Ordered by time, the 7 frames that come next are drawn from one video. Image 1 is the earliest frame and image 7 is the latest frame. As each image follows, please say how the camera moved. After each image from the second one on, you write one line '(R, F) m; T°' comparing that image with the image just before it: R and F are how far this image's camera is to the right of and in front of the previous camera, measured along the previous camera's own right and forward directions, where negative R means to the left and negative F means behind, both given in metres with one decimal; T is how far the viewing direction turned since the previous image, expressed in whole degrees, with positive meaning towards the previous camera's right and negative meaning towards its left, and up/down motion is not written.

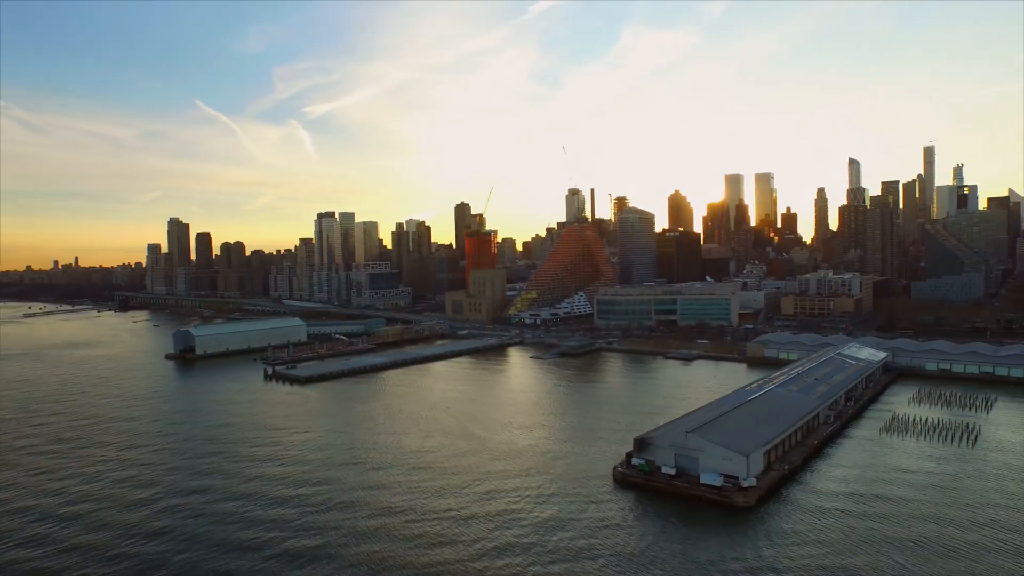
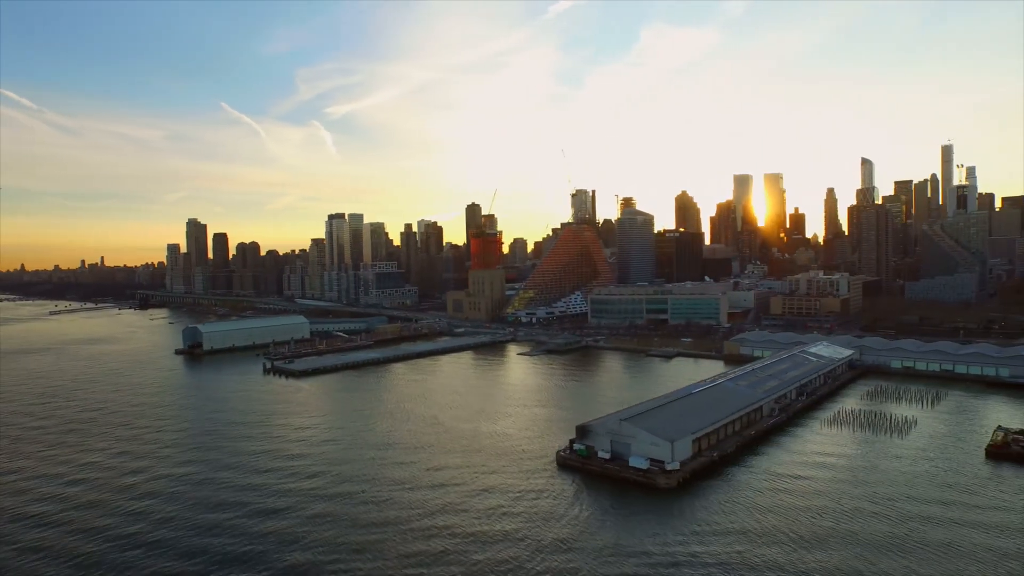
(+0.5, -0.4) m; -2°
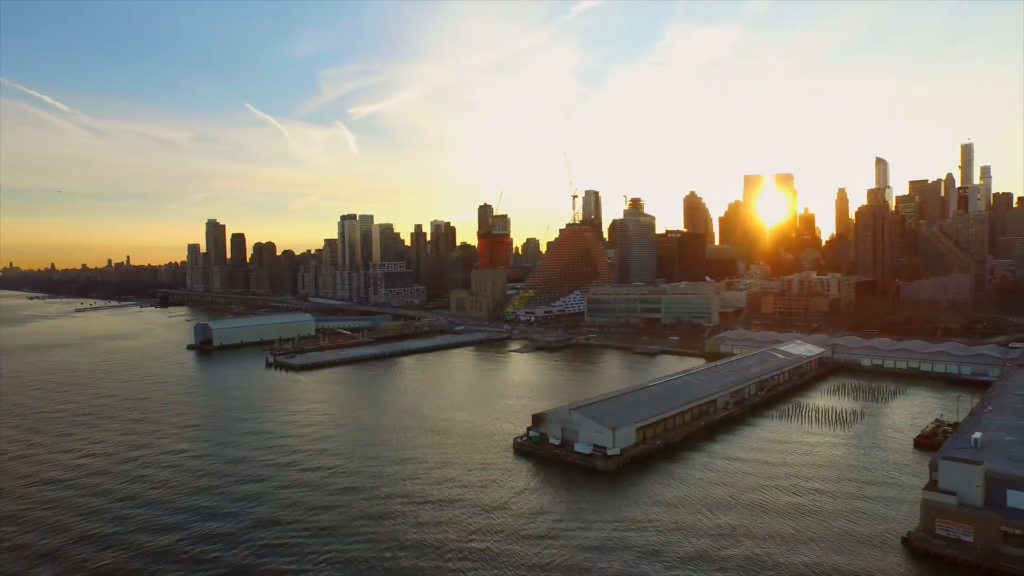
(+0.5, -0.4) m; -2°
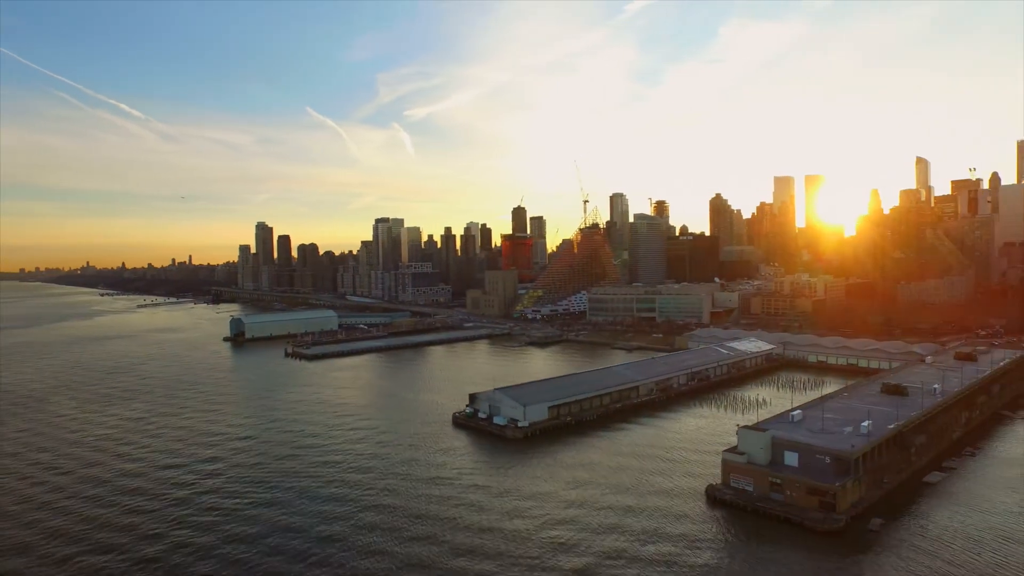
(+1.1, -0.9) m; -5°
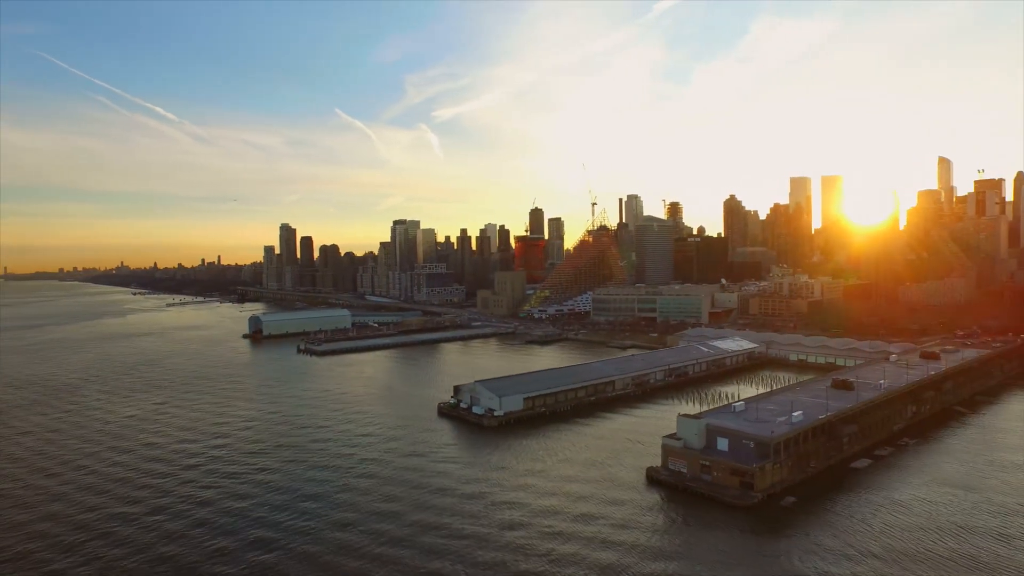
(+0.5, -0.5) m; -2°
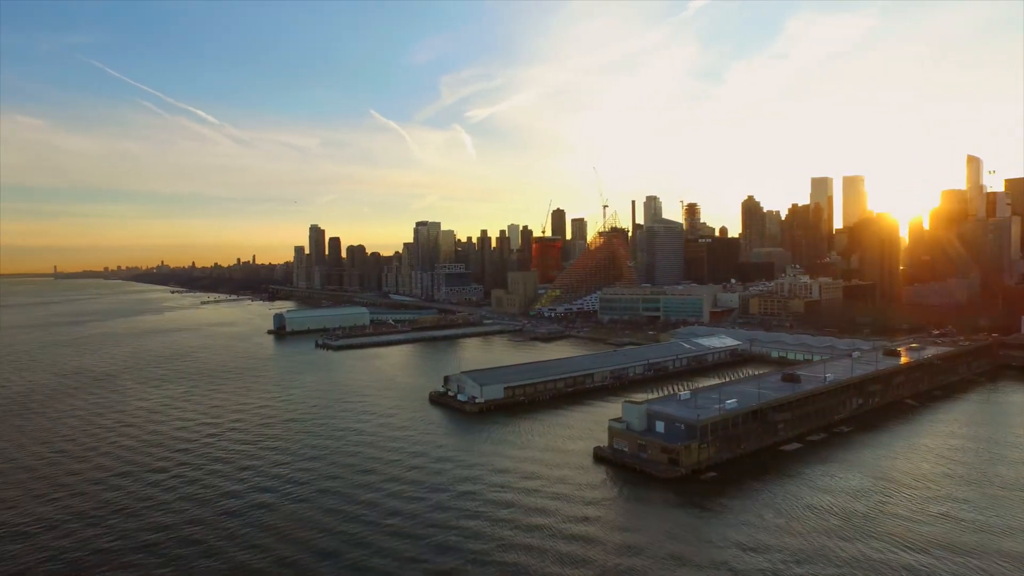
(+0.5, -0.6) m; -3°
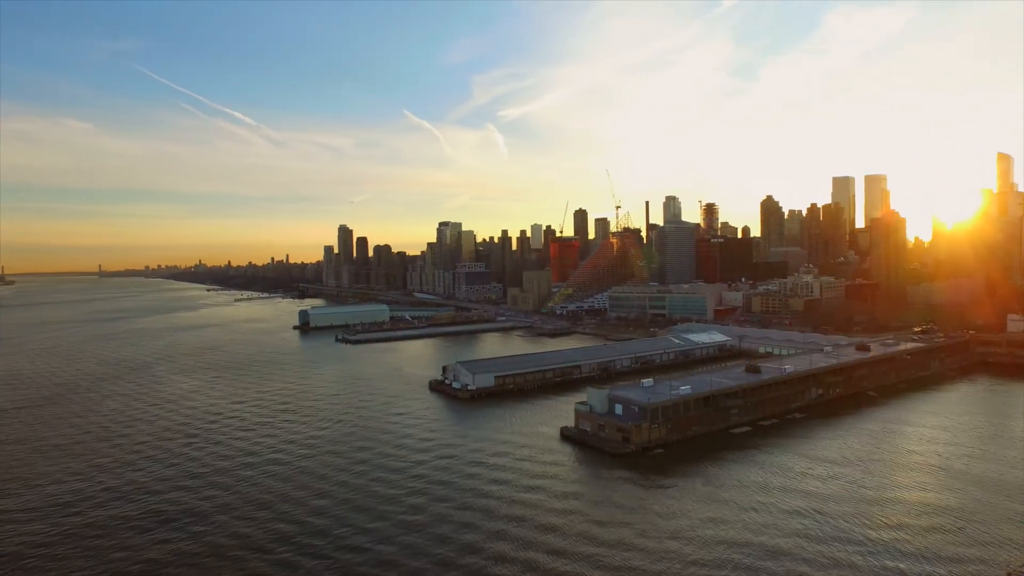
(+0.5, -0.6) m; -3°
